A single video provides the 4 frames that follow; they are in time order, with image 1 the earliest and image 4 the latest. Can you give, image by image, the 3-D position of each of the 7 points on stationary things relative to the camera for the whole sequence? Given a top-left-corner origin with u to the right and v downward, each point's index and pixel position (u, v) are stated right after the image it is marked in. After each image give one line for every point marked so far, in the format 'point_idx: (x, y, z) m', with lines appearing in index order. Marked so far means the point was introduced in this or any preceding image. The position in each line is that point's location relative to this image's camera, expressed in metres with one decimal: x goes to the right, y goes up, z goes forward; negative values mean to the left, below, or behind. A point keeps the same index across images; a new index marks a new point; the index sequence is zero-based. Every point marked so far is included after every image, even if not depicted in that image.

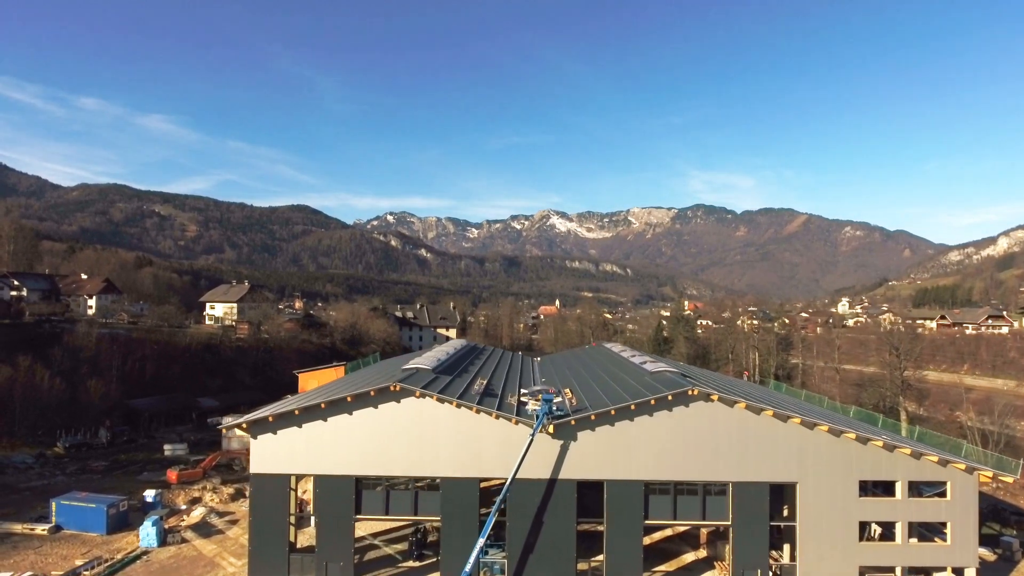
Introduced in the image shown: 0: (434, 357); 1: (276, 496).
0: (-2.3, -2.0, +17.5) m
1: (-5.2, -4.6, +13.2) m
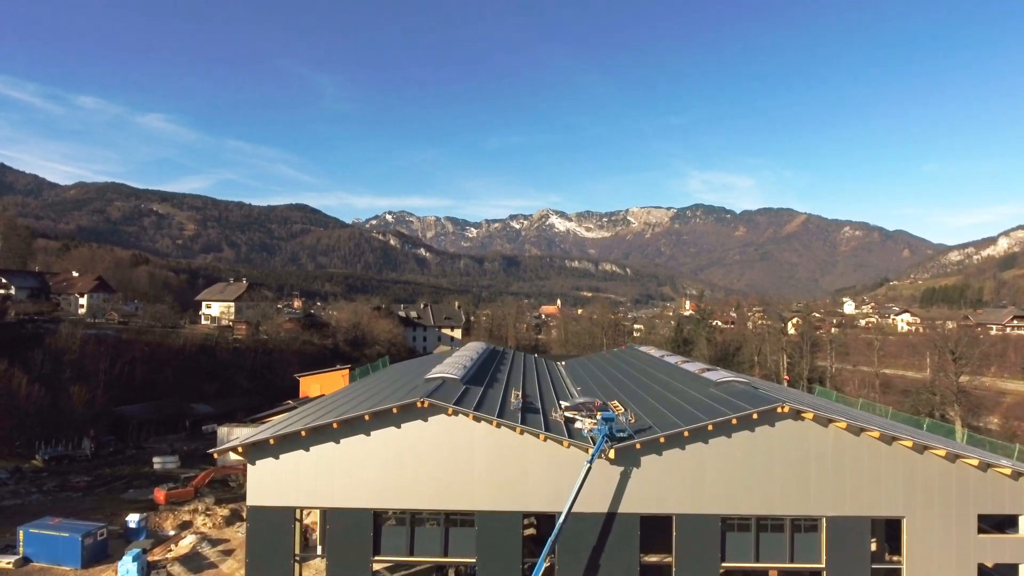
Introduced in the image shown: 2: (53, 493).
0: (-1.4, -1.9, +15.4) m
1: (-4.3, -4.5, +11.0) m
2: (-15.2, -6.8, +19.7) m
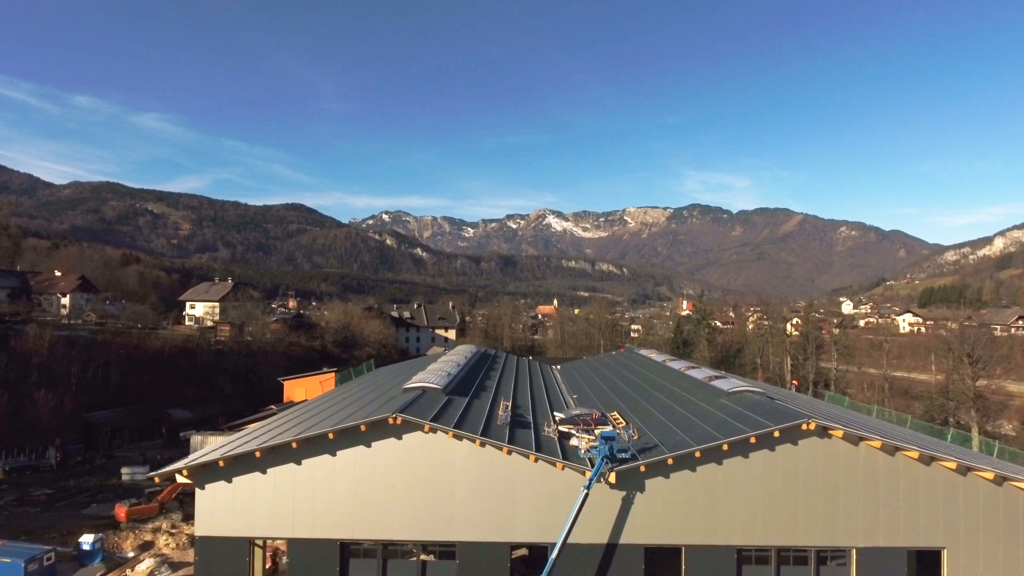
0: (-1.7, -1.9, +14.0) m
1: (-4.5, -4.5, +9.6) m
2: (-15.4, -6.8, +18.3) m
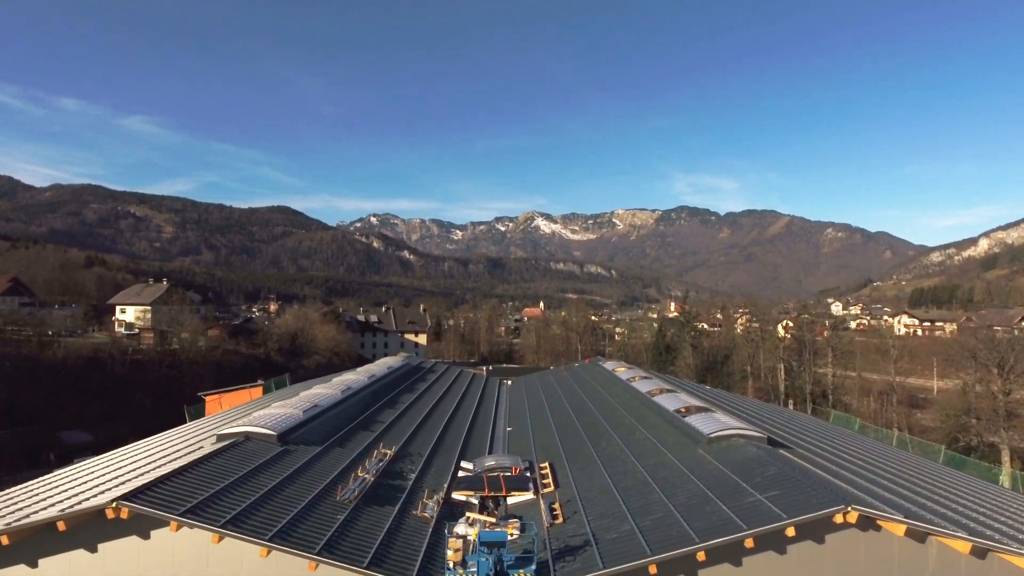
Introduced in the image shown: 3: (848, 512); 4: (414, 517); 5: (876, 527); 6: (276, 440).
0: (-3.4, -1.9, +10.0) m
1: (-6.1, -4.4, +5.6) m
2: (-17.2, -6.8, +14.0) m
3: (+3.0, -2.0, +5.4) m
4: (-1.1, -2.5, +6.7) m
5: (+3.4, -2.2, +5.5) m
6: (-3.1, -2.0, +7.8) m
